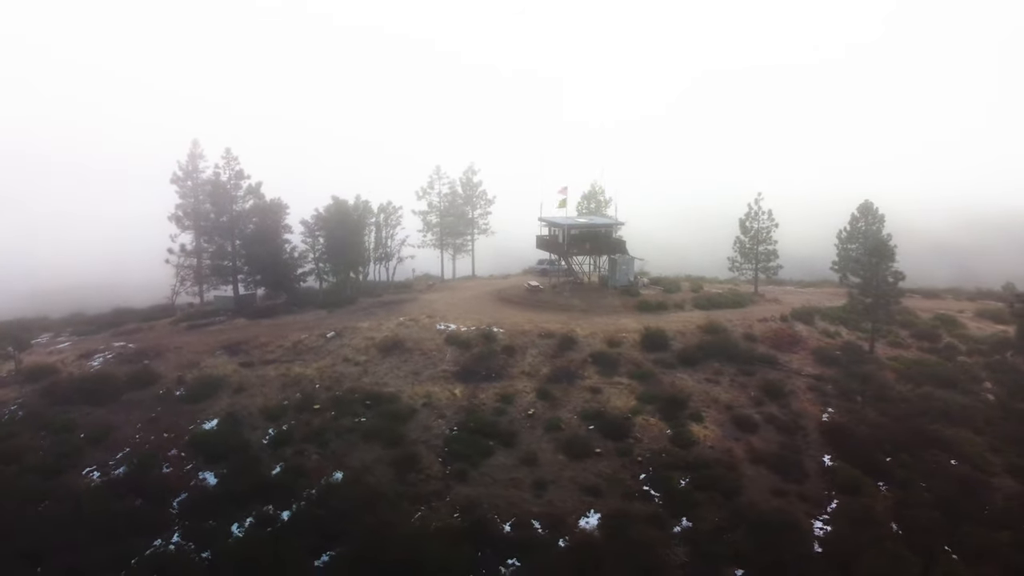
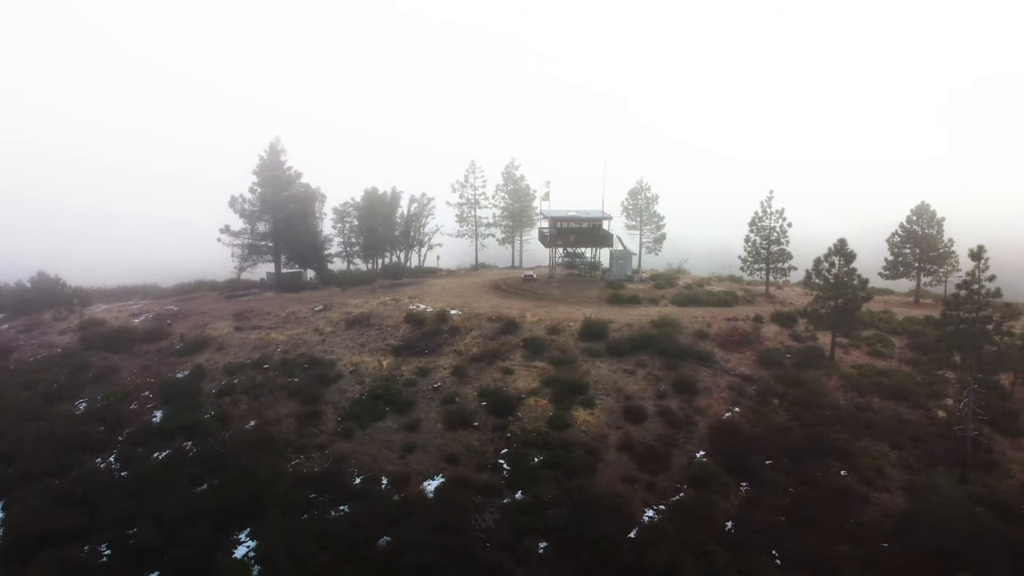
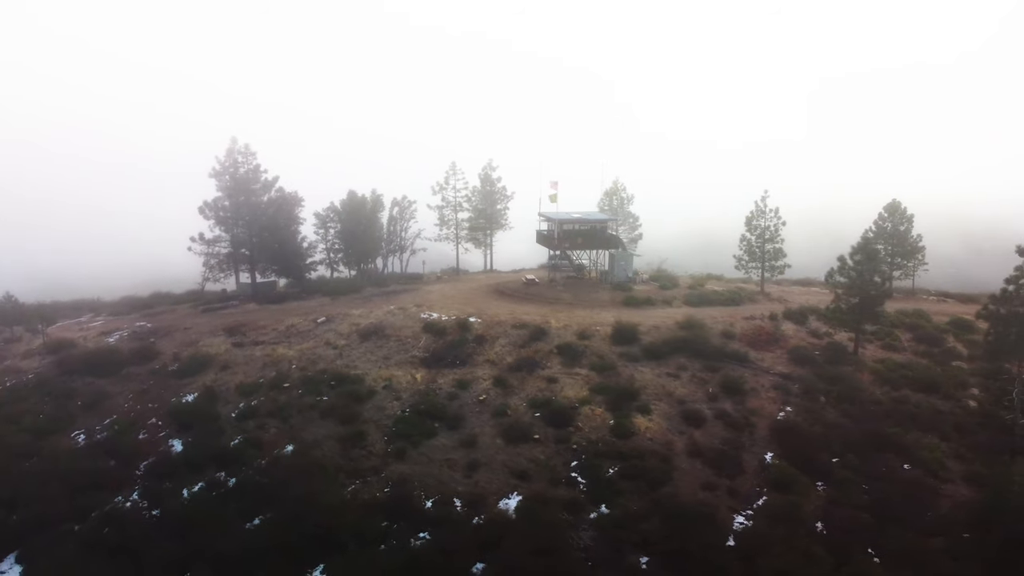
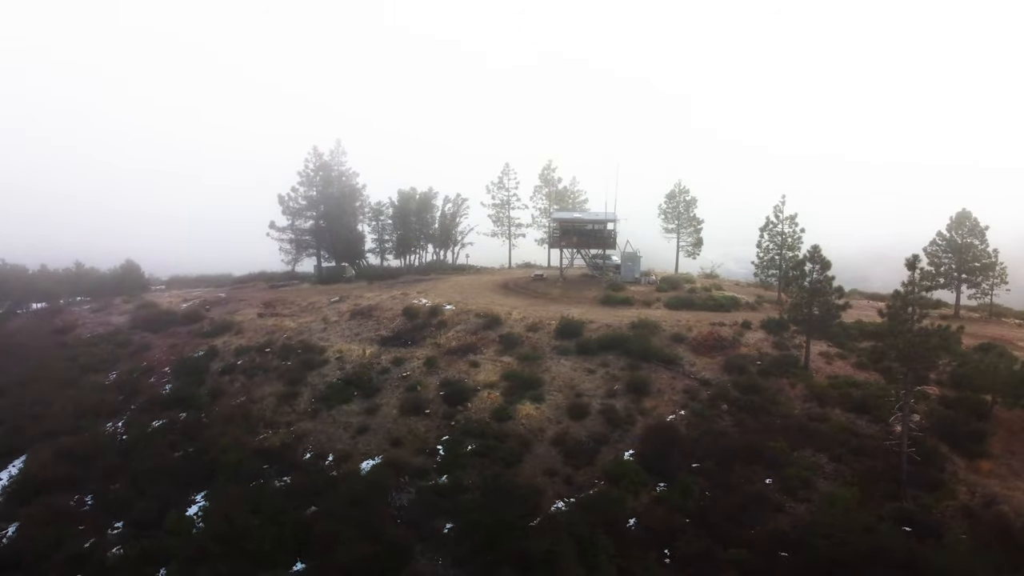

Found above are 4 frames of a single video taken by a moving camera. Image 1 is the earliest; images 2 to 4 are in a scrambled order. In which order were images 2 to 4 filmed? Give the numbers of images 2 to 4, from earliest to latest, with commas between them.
3, 2, 4
